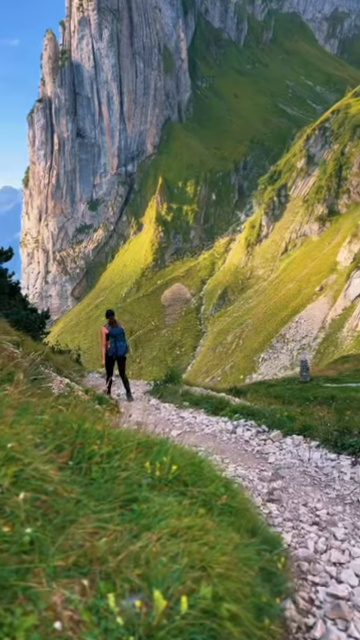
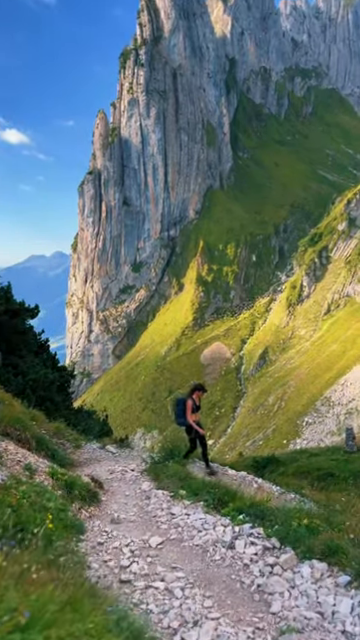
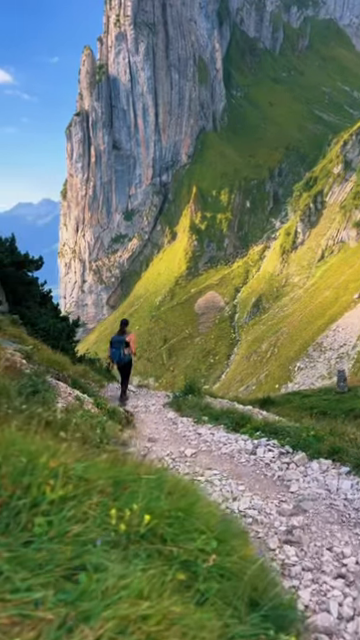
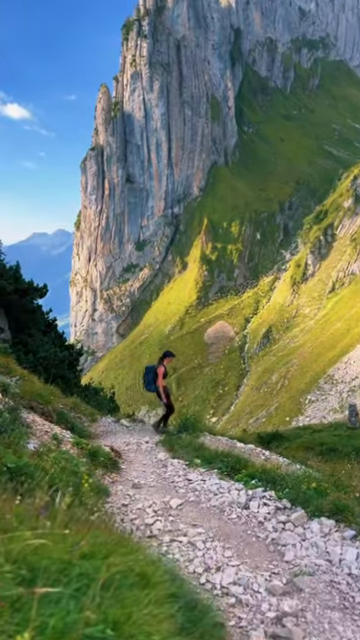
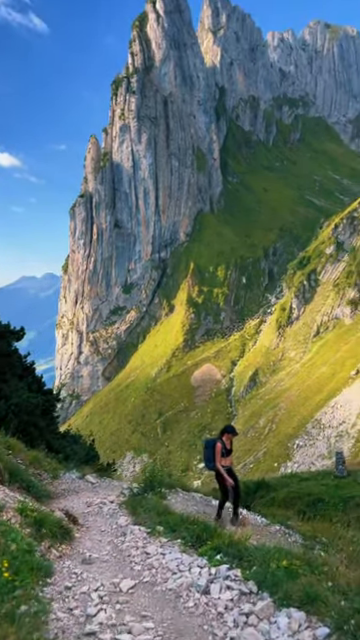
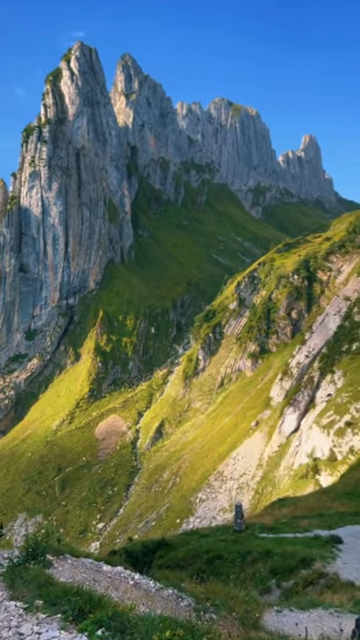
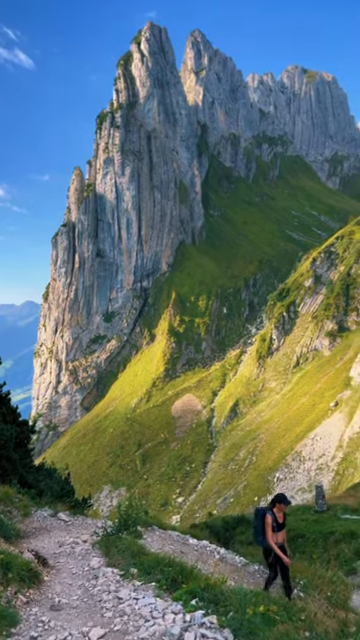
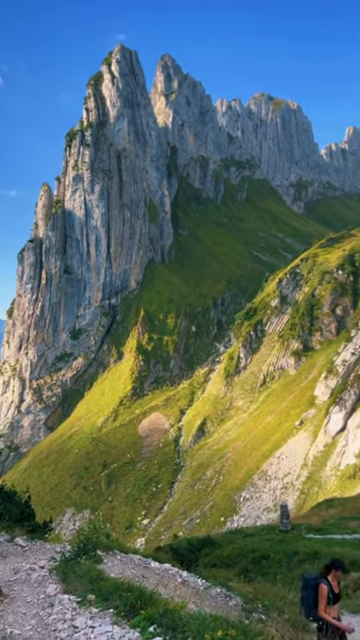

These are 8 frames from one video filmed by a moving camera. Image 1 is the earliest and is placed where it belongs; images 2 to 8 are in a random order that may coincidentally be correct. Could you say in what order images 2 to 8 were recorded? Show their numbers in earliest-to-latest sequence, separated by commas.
3, 4, 2, 5, 7, 8, 6
